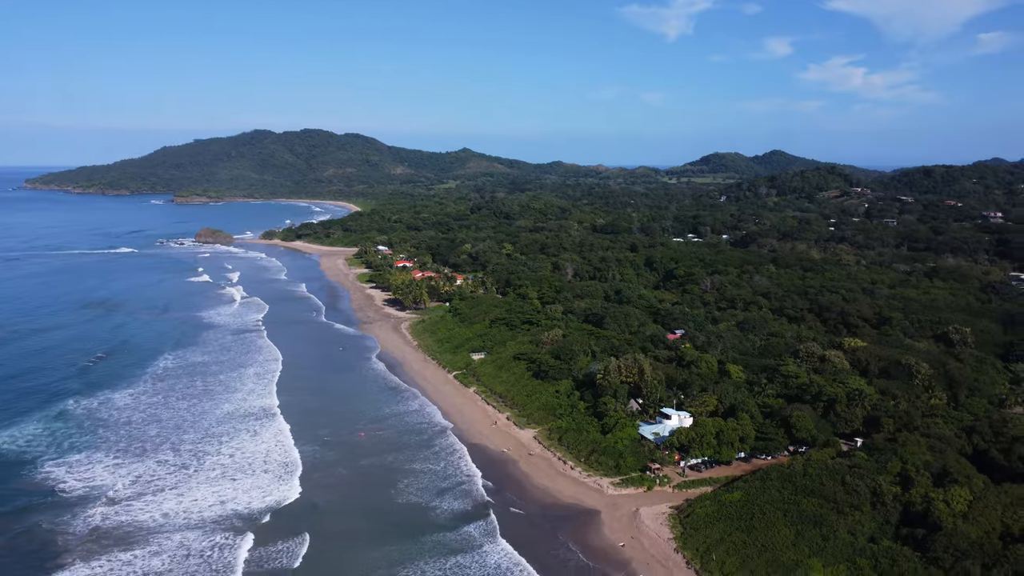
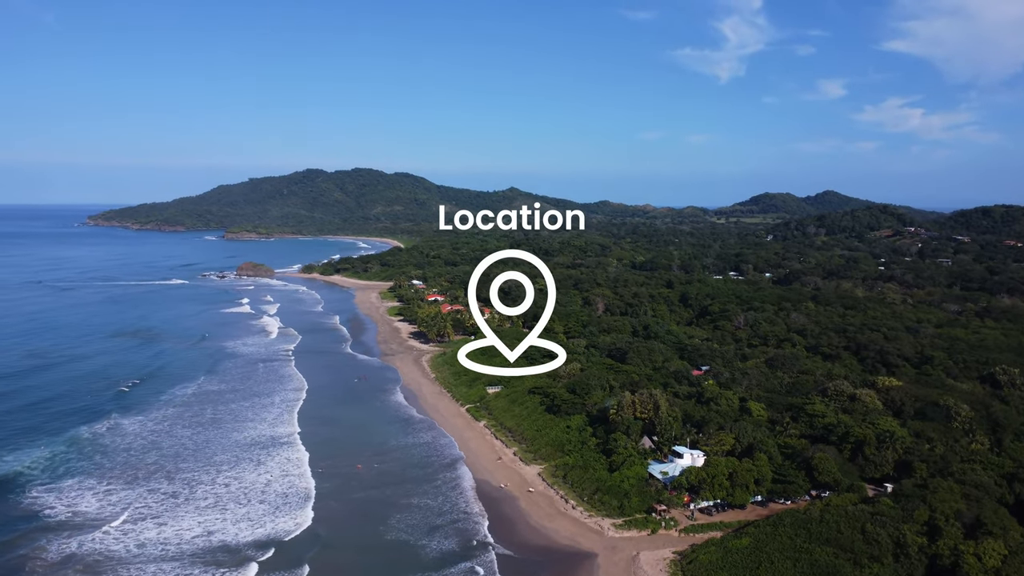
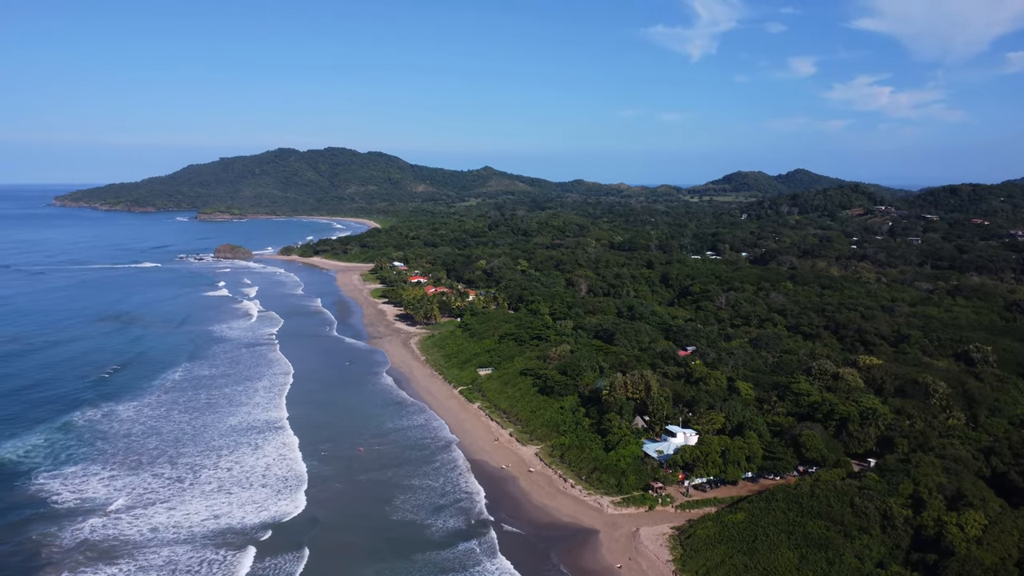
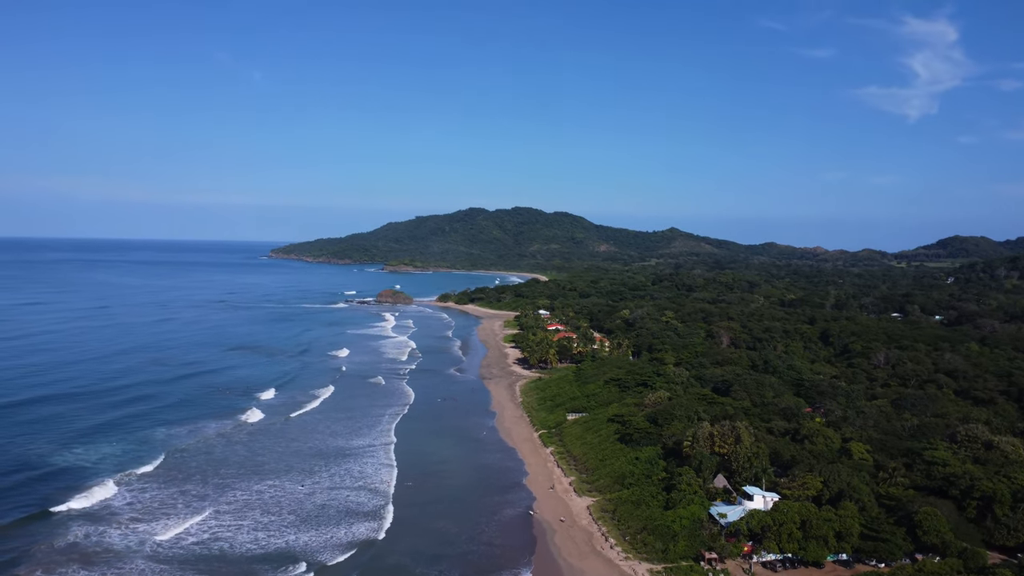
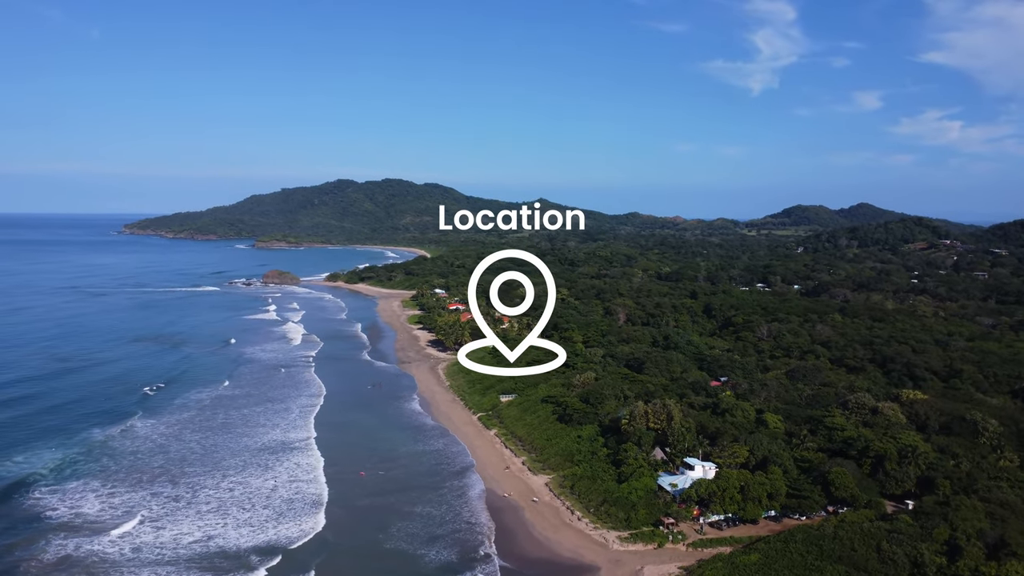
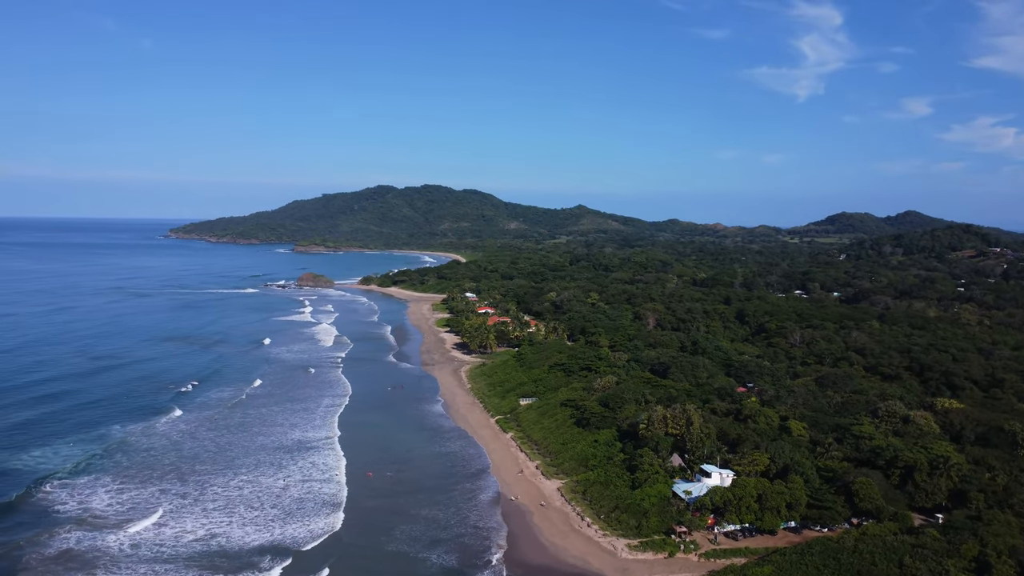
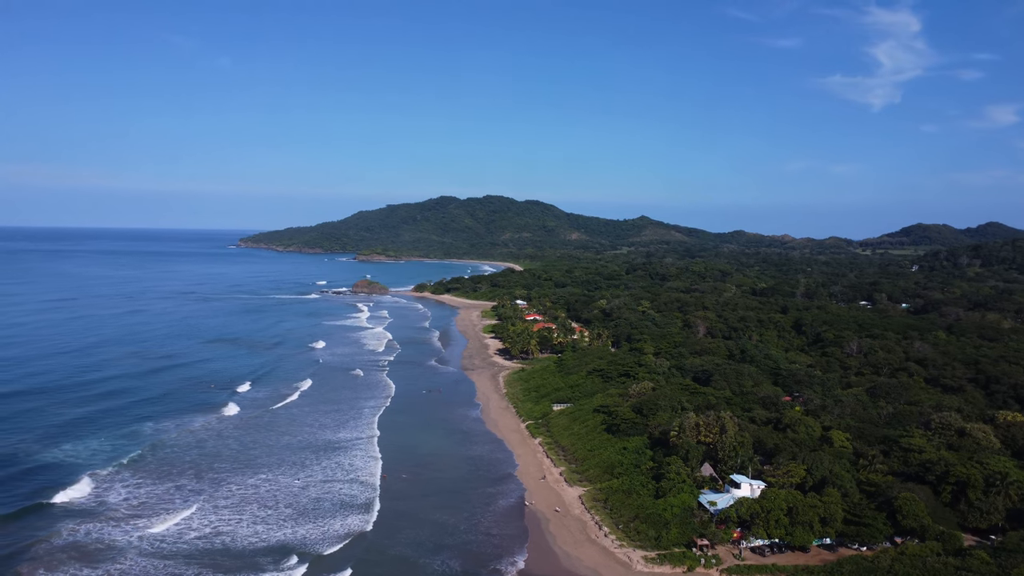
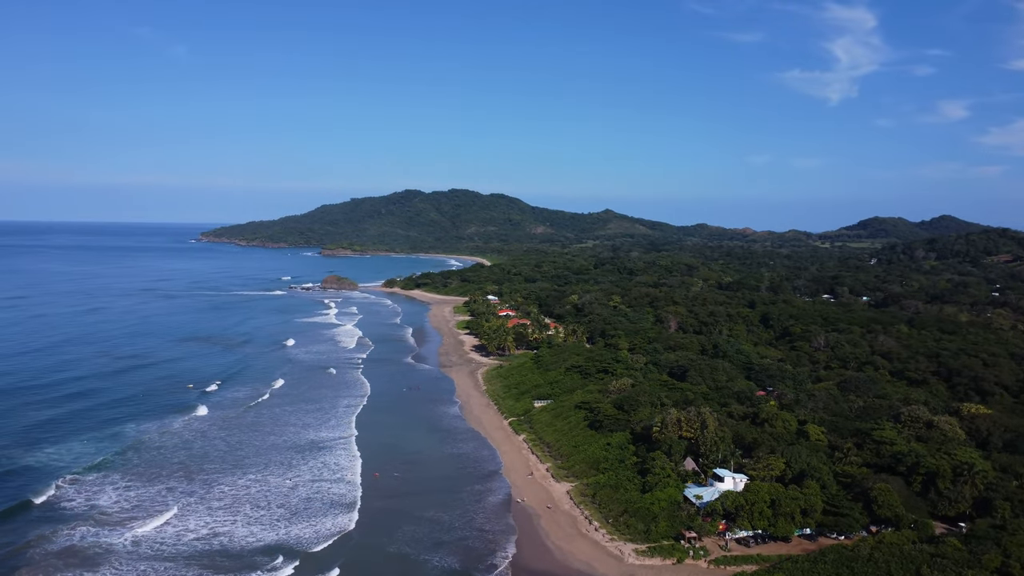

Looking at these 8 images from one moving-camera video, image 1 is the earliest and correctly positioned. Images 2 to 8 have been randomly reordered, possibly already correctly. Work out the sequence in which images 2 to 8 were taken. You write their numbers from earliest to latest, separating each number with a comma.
3, 2, 5, 6, 8, 7, 4
